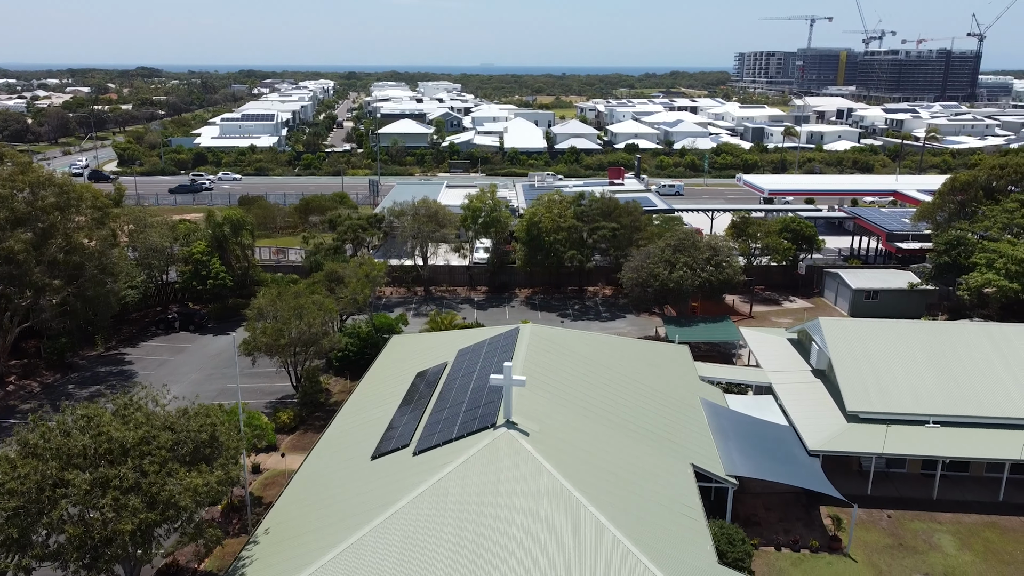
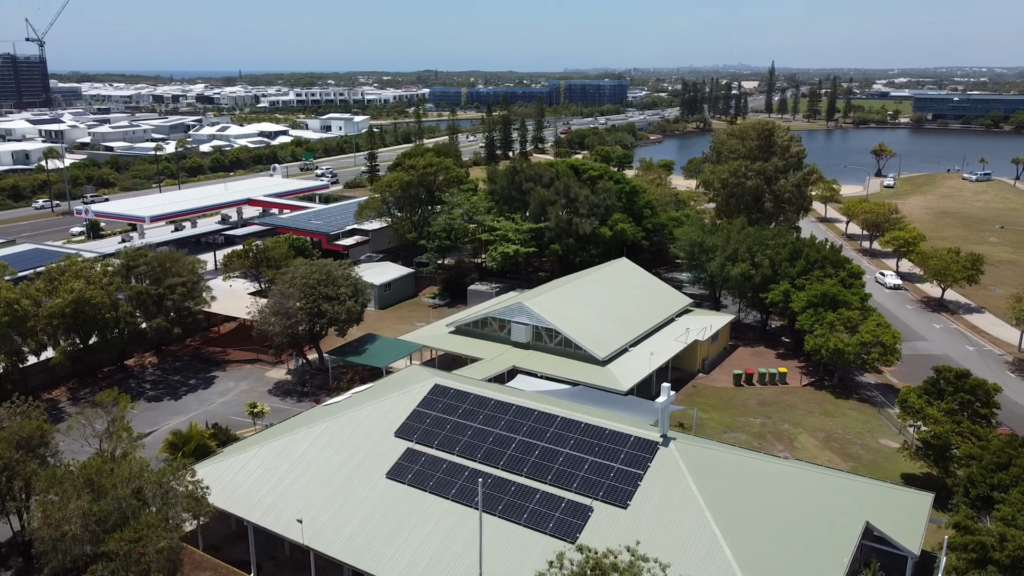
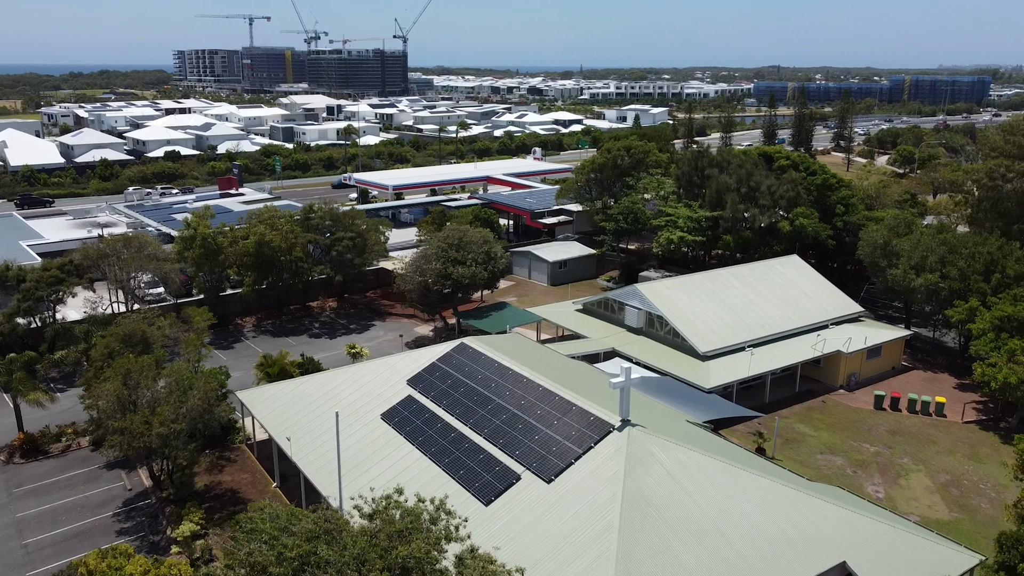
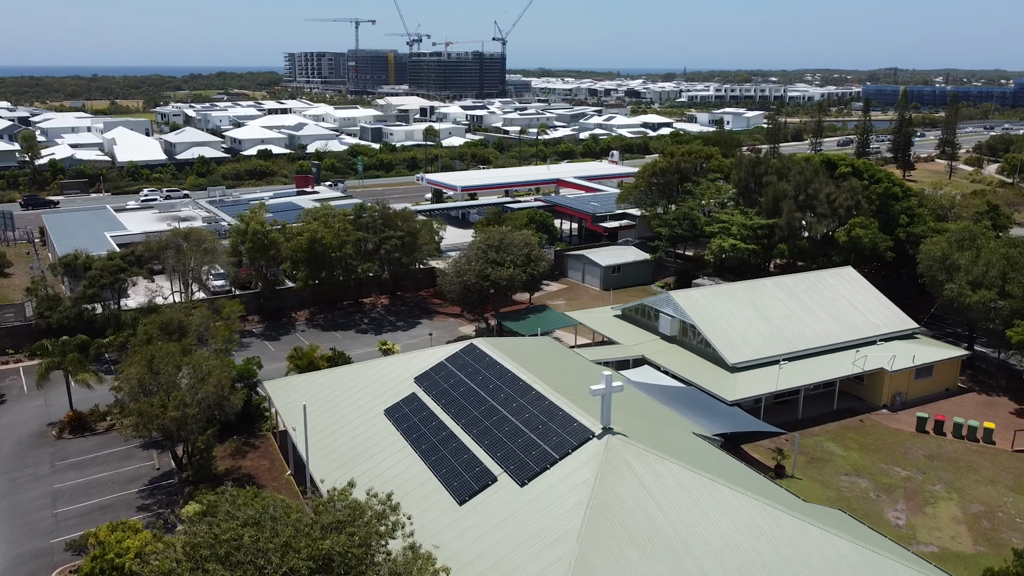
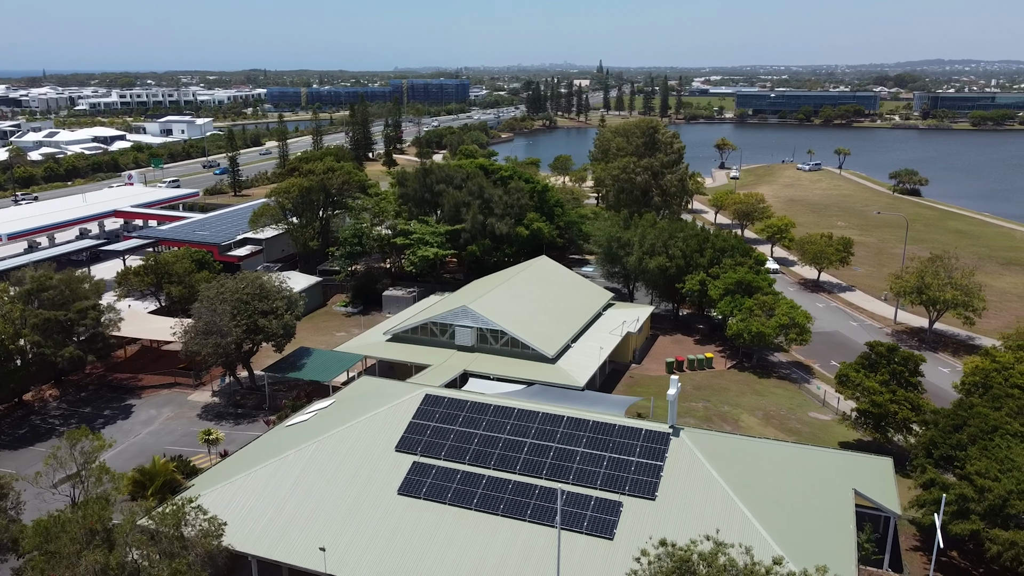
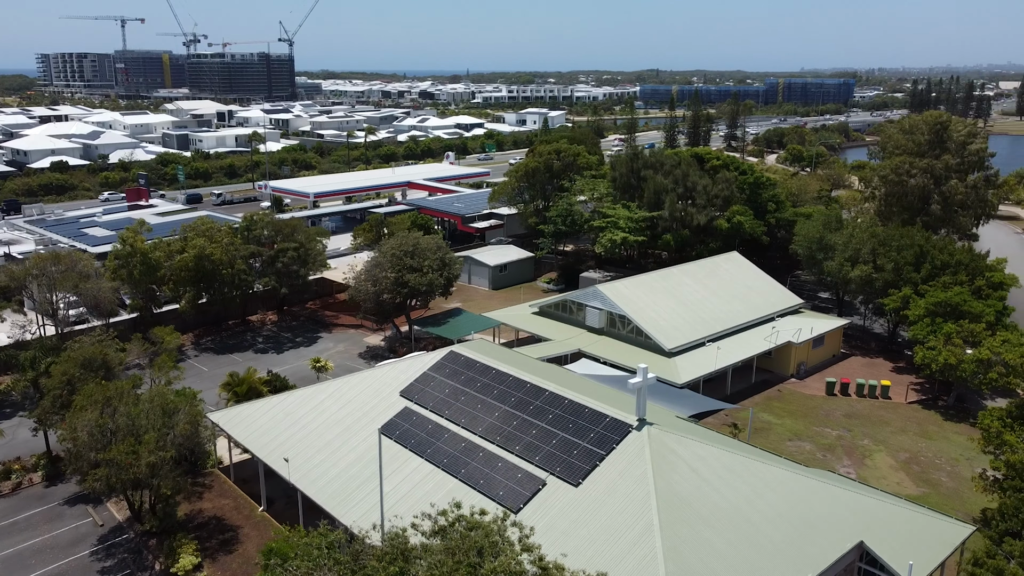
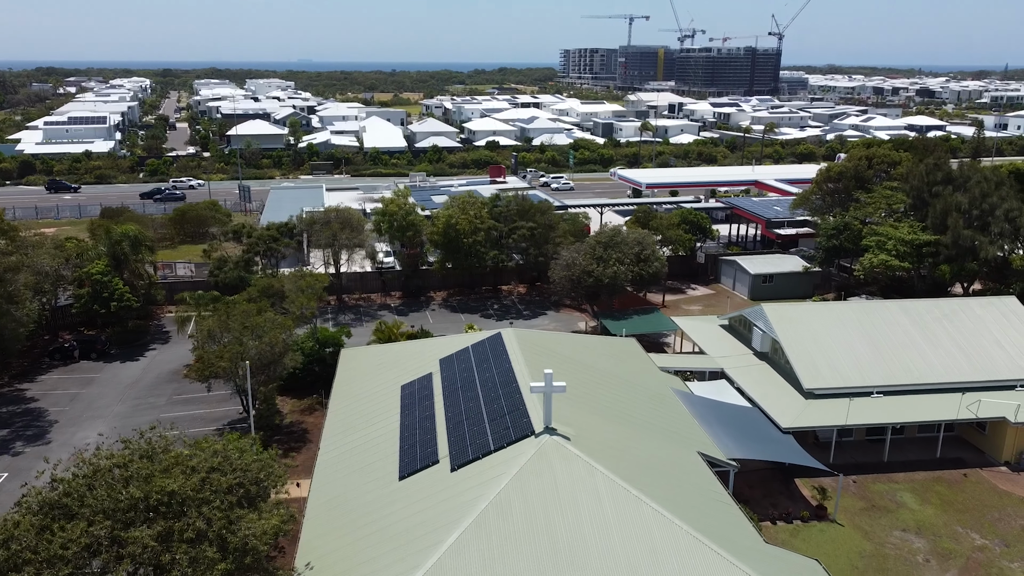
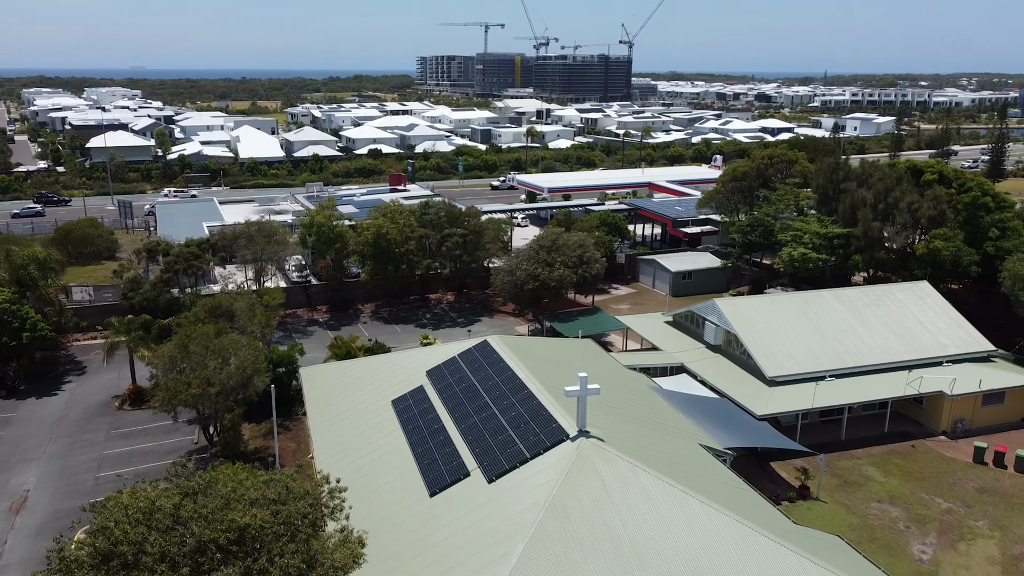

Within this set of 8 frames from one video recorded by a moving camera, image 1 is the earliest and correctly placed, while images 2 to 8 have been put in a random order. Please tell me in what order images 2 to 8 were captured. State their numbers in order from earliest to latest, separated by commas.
7, 8, 4, 3, 6, 2, 5
